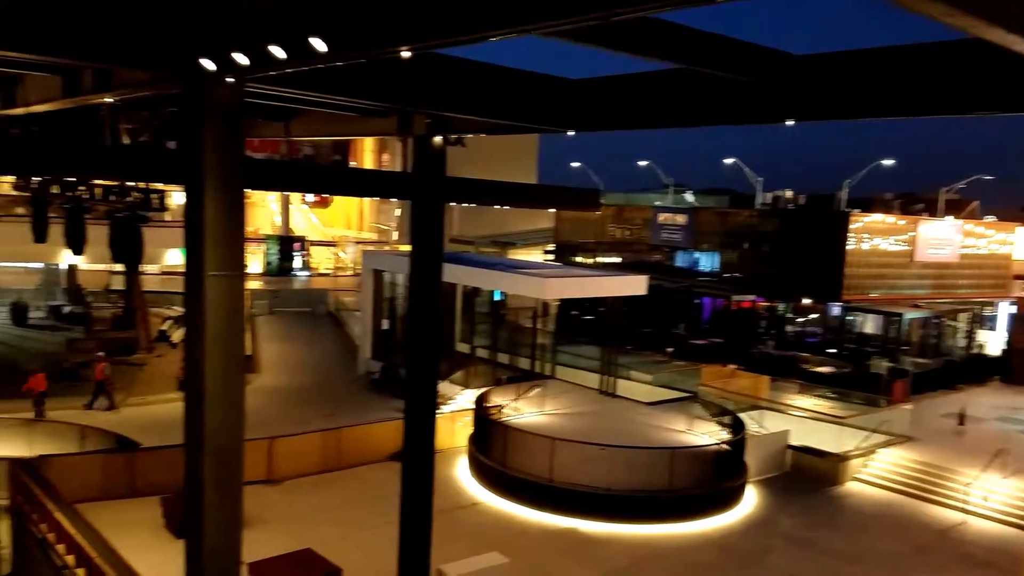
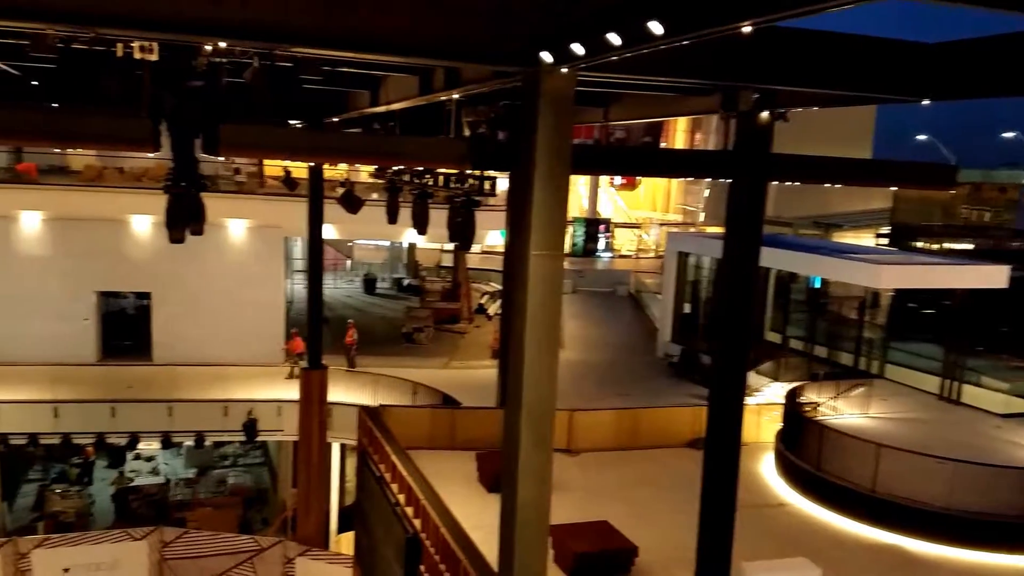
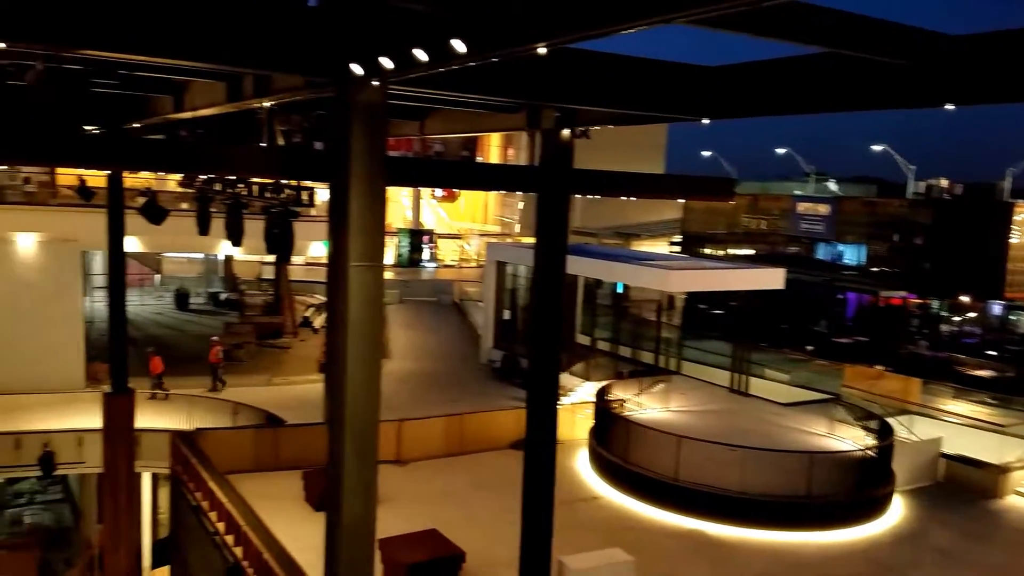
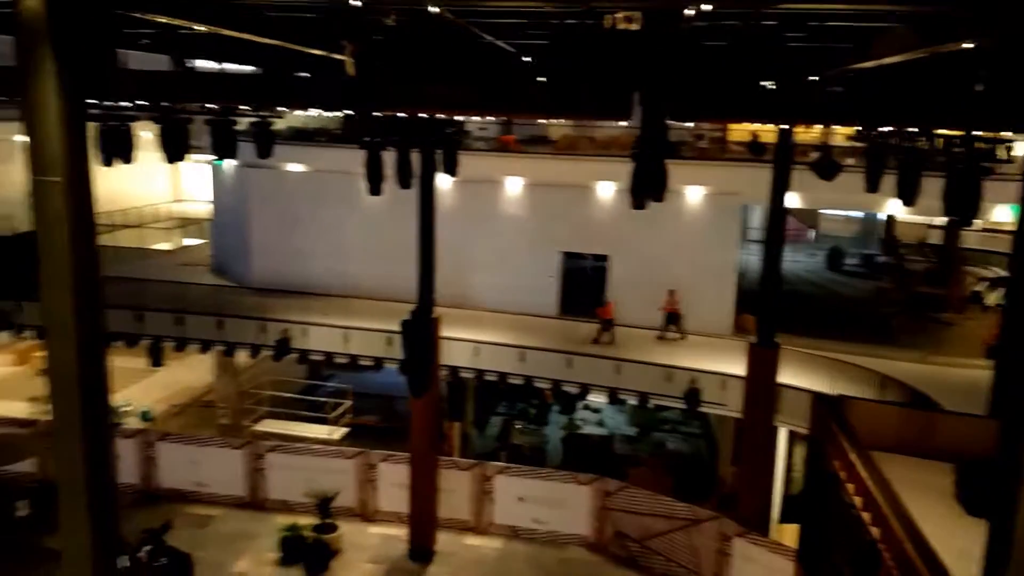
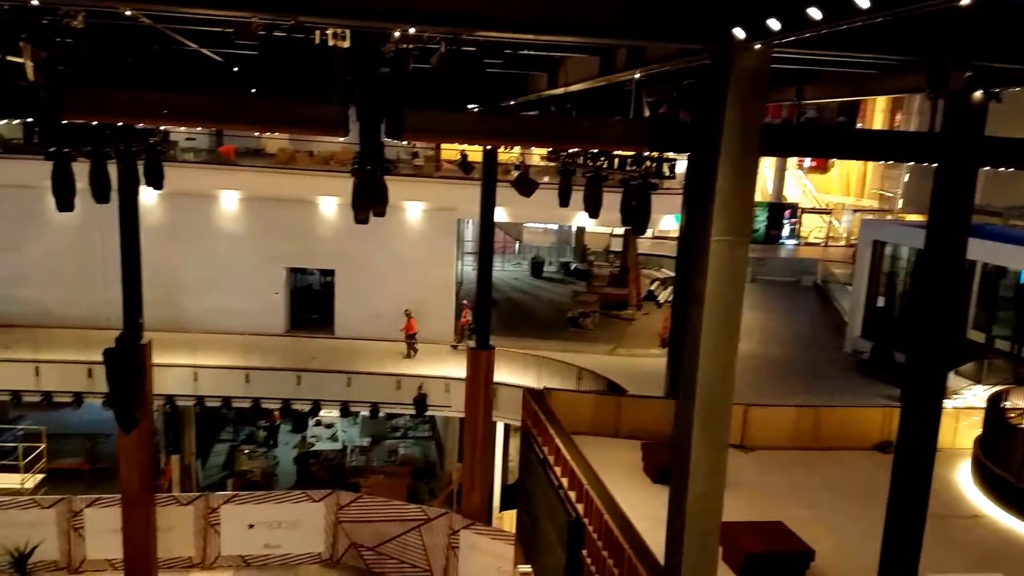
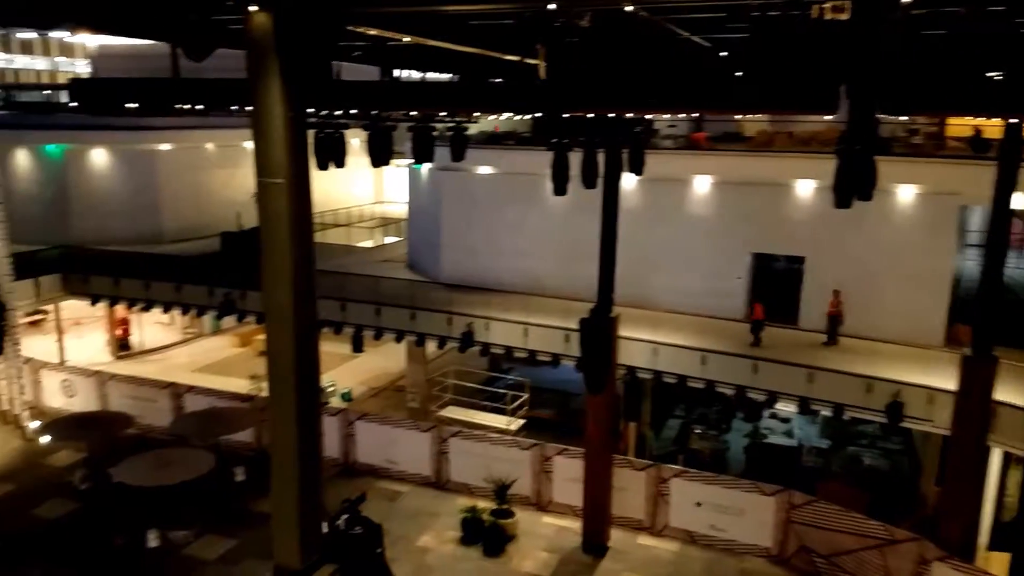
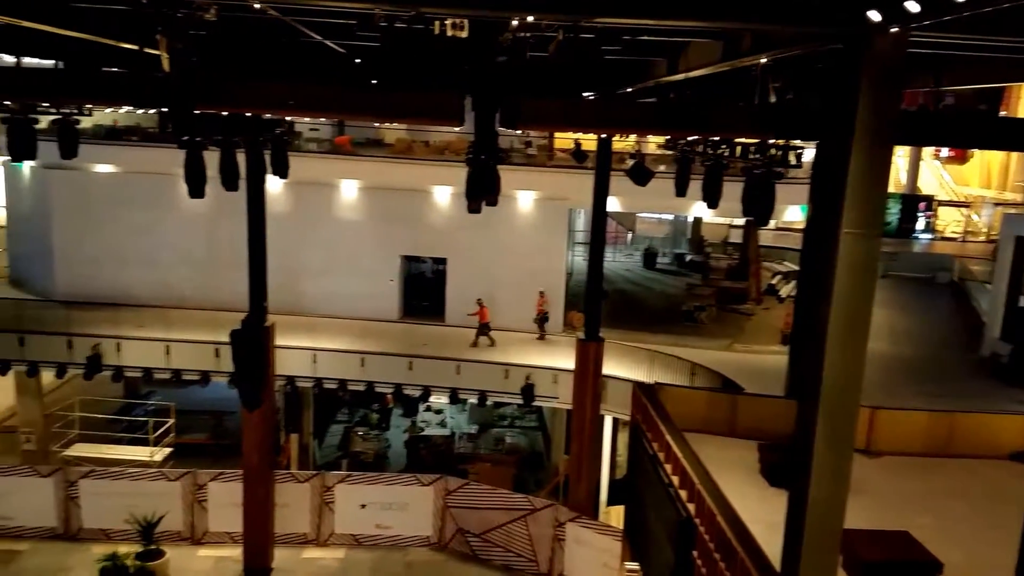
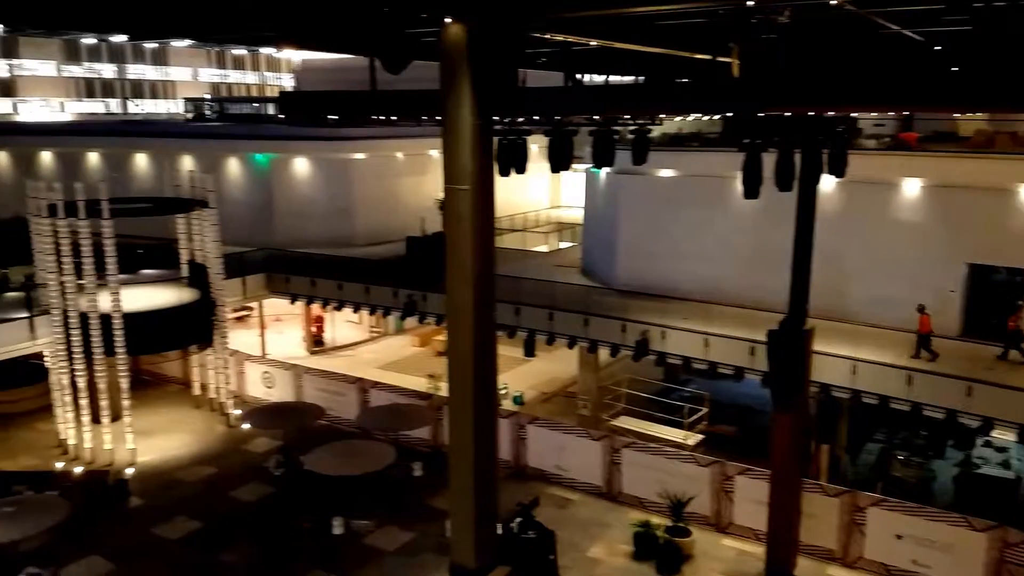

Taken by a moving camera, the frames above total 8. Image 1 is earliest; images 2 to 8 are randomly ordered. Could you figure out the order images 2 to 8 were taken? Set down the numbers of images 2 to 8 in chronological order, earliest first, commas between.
3, 2, 5, 7, 4, 6, 8
